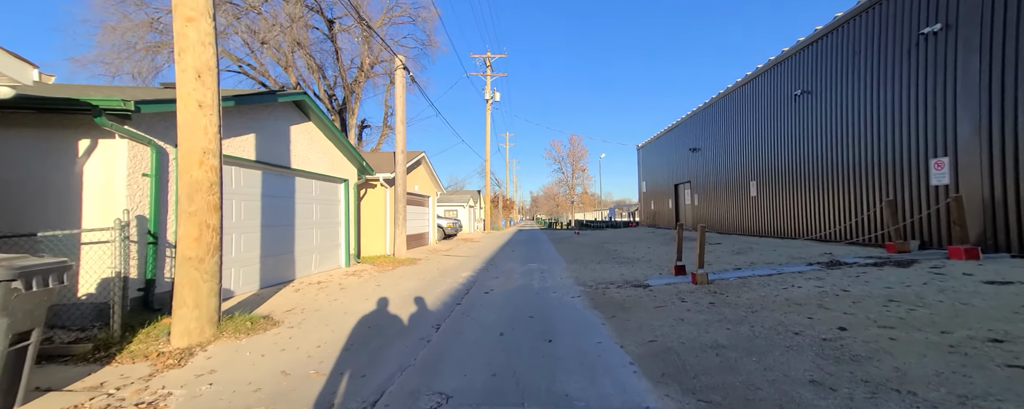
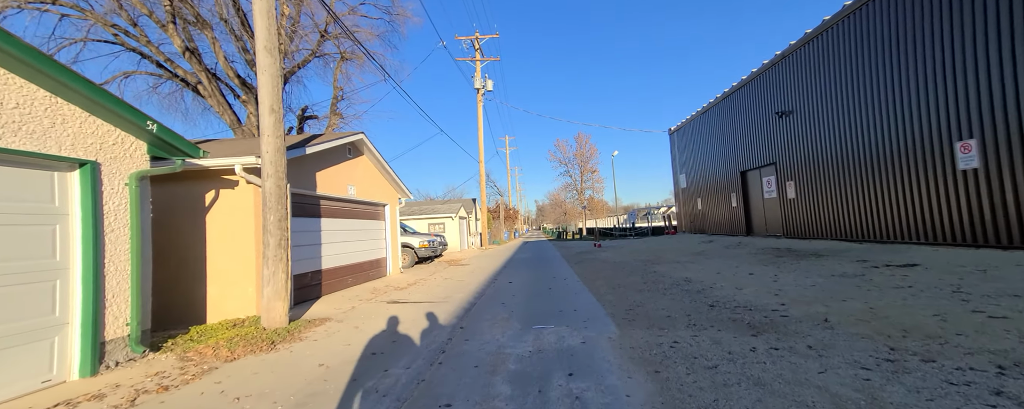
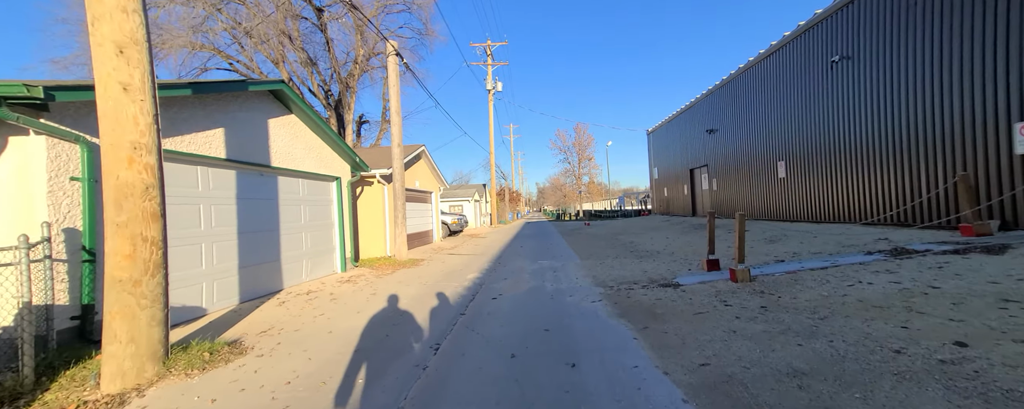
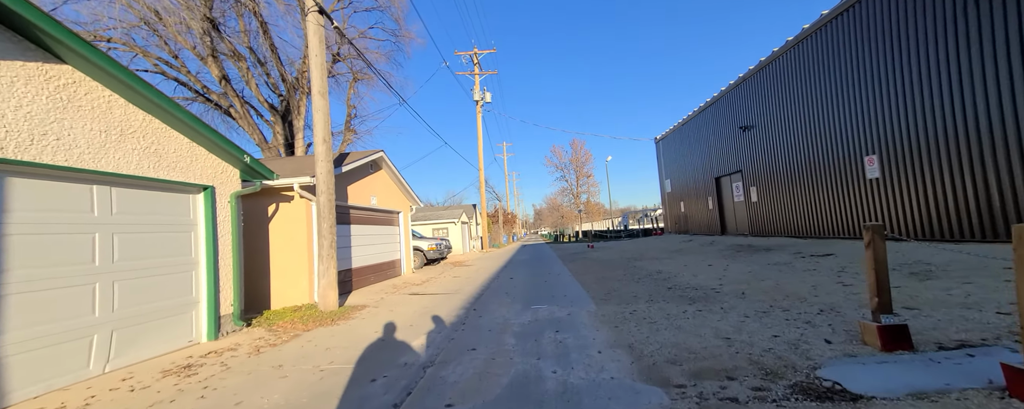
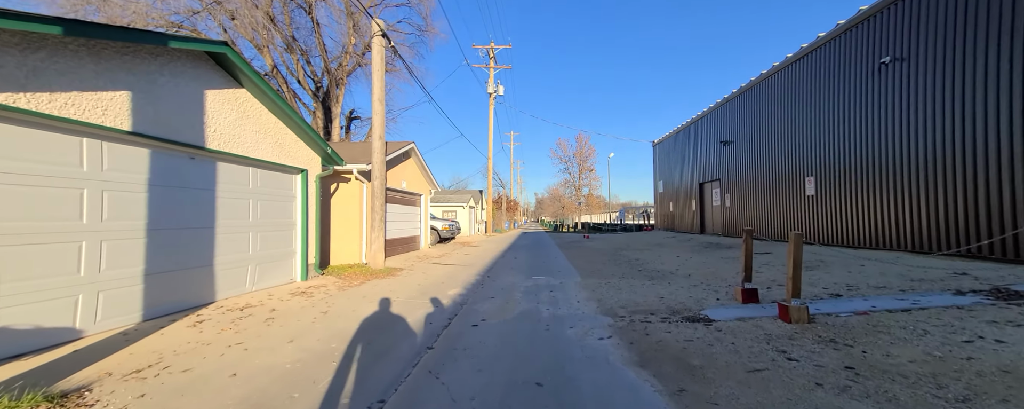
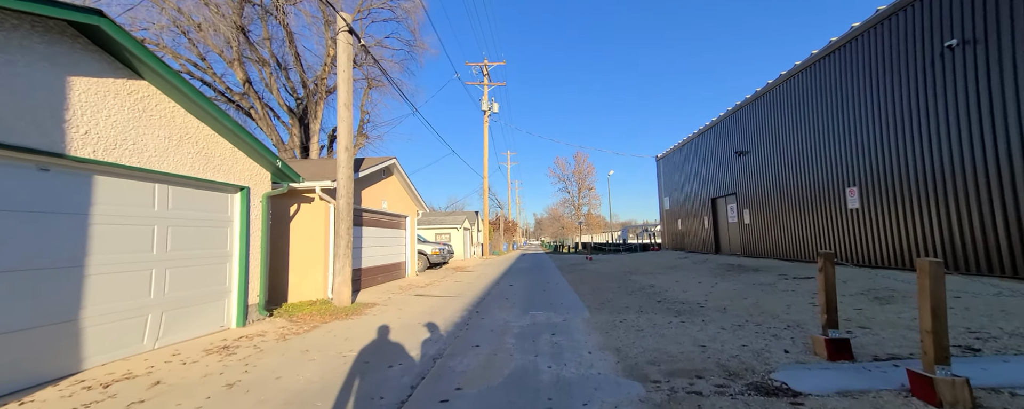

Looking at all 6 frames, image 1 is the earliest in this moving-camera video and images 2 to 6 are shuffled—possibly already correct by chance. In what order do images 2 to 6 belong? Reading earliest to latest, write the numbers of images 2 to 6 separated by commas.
3, 5, 6, 4, 2
